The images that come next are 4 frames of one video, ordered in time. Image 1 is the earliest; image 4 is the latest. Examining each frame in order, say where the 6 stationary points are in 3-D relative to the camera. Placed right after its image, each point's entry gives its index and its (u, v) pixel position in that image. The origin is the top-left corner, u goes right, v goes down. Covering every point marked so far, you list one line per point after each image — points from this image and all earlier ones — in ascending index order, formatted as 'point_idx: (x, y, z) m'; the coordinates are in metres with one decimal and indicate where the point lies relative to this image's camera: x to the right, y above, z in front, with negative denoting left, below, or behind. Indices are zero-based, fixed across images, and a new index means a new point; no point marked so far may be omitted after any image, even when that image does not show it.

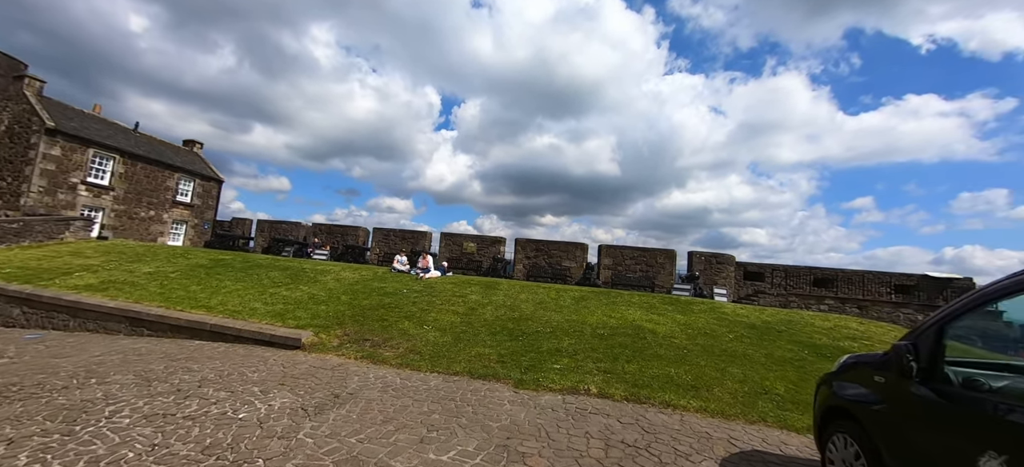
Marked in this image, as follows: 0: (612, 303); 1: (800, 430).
0: (+3.2, -2.3, +12.4) m
1: (+4.4, -3.0, +5.7) m
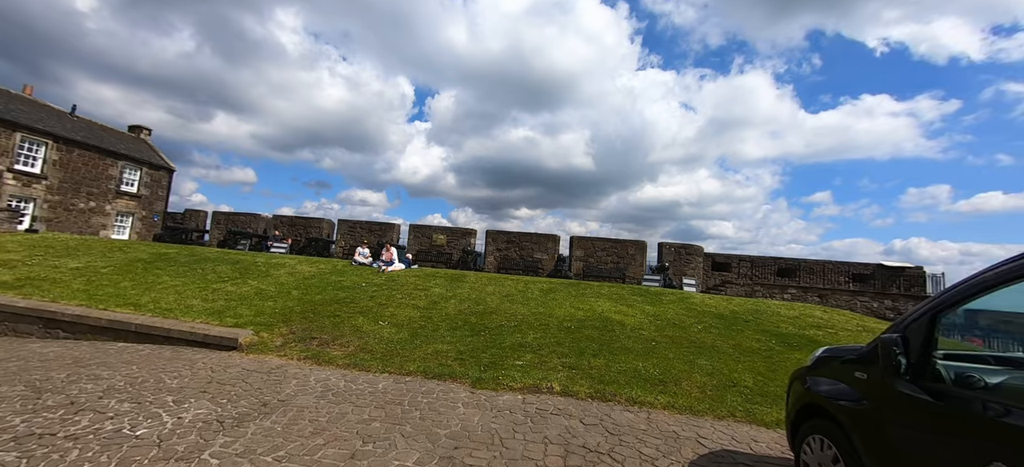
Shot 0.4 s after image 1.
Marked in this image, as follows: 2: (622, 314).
0: (+2.2, -1.9, +12.0) m
1: (+3.7, -2.8, +5.5) m
2: (+2.9, -2.2, +10.1) m
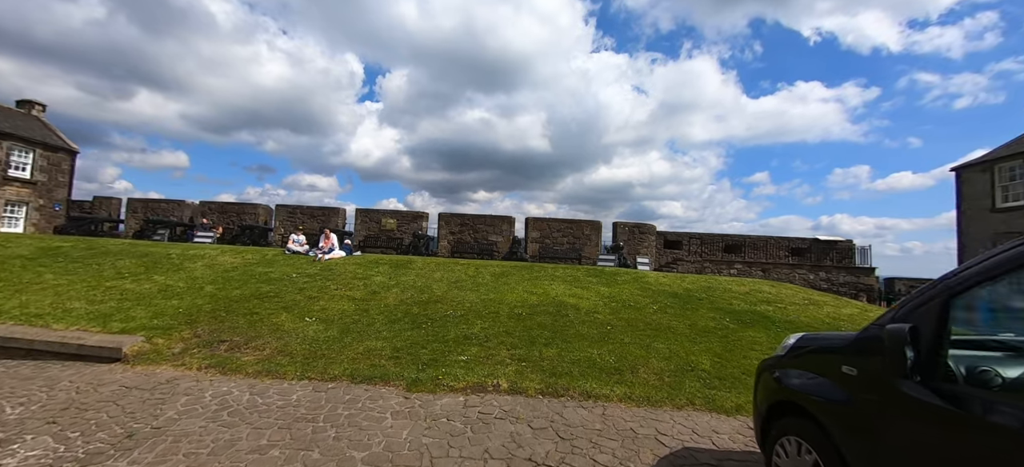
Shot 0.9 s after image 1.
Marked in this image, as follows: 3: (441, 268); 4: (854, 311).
0: (+0.7, -1.4, +11.4) m
1: (+2.9, -2.4, +5.1) m
2: (+1.6, -1.6, +9.6) m
3: (-2.3, -1.2, +12.3) m
4: (+8.7, -2.0, +9.6) m
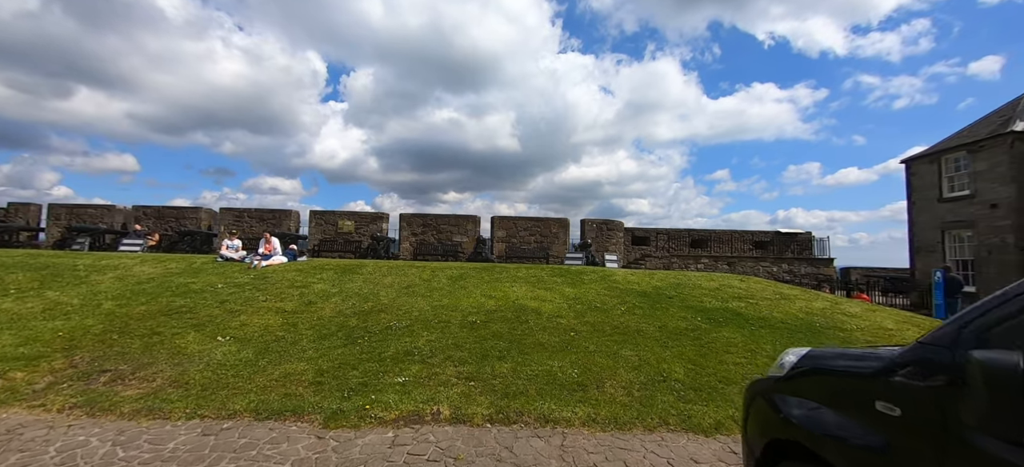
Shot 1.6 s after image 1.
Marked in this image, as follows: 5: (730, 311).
0: (-0.4, -1.3, +10.5) m
1: (+2.3, -2.3, +4.4) m
2: (+0.6, -1.5, +8.8) m
3: (-3.5, -1.2, +11.2) m
4: (+7.6, -1.7, +9.3) m
5: (+4.8, -1.7, +8.3) m
